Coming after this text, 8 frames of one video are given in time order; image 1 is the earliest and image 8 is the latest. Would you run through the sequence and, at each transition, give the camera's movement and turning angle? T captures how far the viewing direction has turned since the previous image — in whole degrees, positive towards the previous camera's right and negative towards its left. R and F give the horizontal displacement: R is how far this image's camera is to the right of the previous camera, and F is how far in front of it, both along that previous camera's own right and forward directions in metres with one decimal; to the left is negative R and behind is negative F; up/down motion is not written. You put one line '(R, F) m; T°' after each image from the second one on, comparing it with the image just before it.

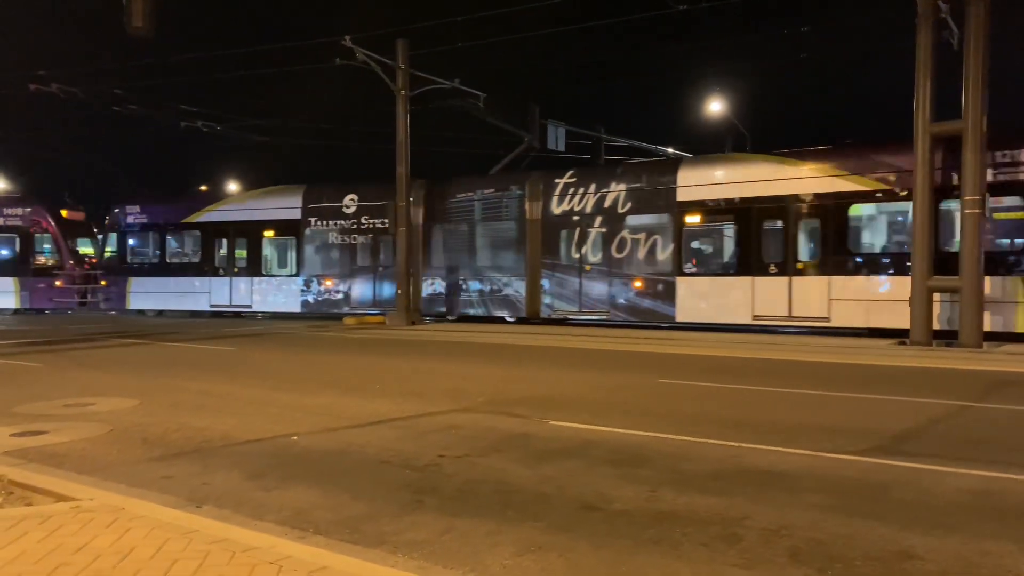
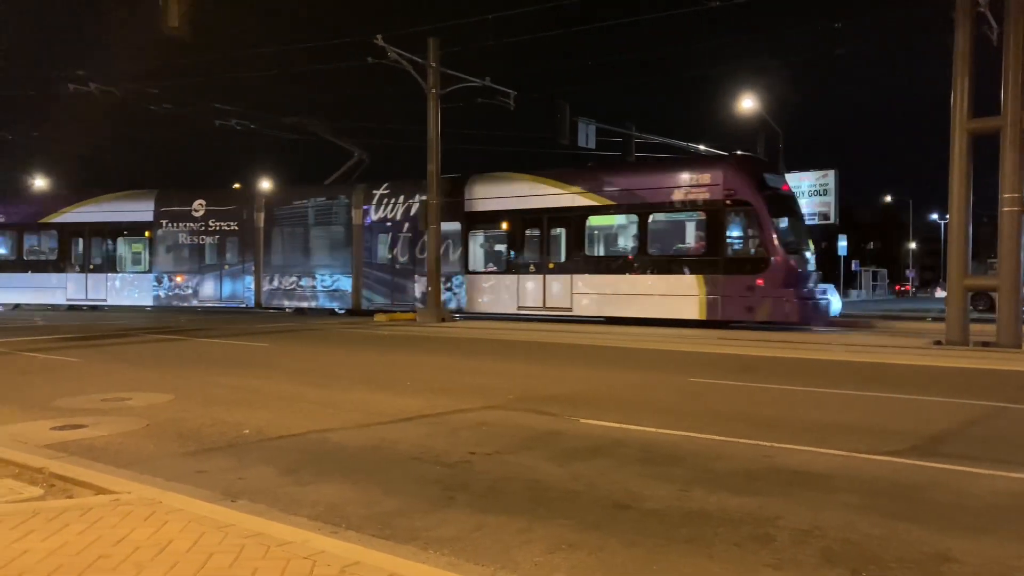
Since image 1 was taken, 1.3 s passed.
(0.0, 0.0) m; -2°
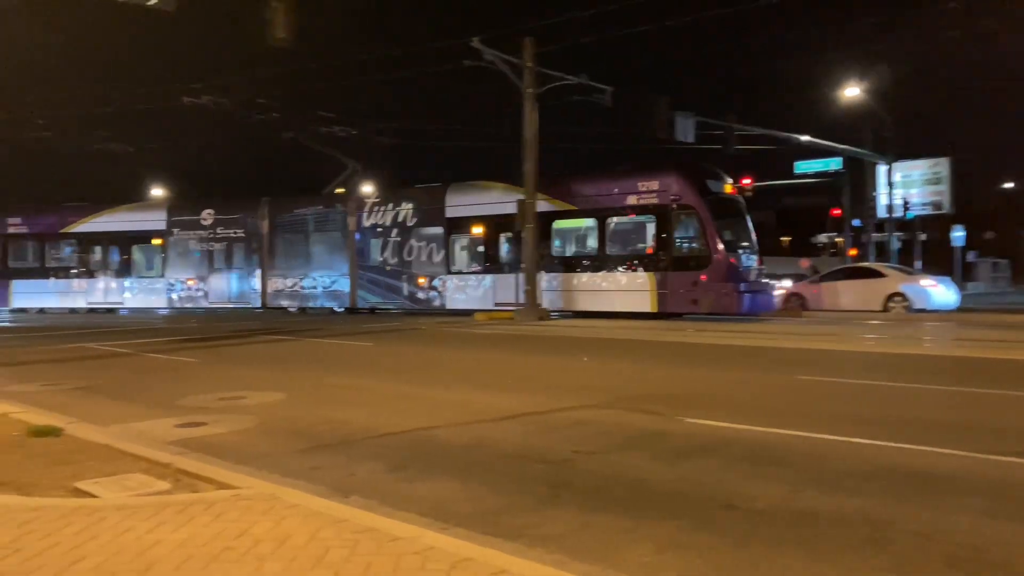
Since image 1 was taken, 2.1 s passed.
(-0.2, 0.0) m; -6°
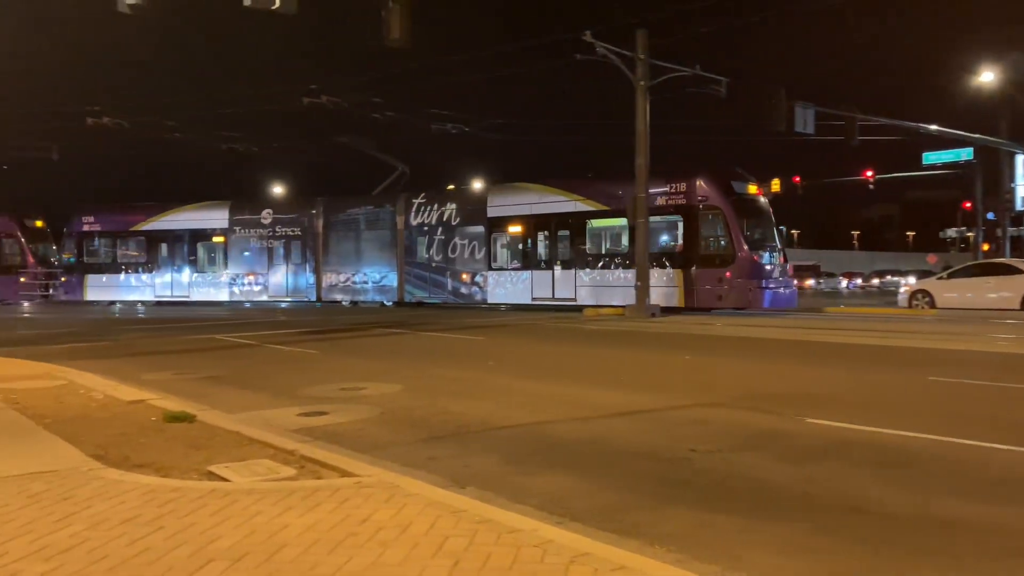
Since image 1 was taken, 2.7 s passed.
(-0.2, 0.0) m; -6°
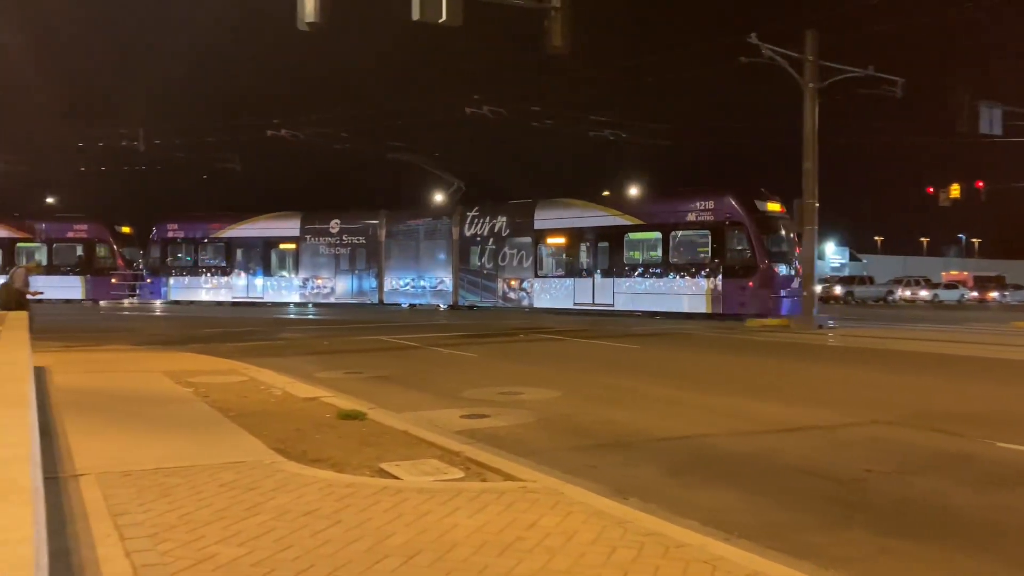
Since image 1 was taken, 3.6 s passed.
(-0.4, 0.0) m; -9°
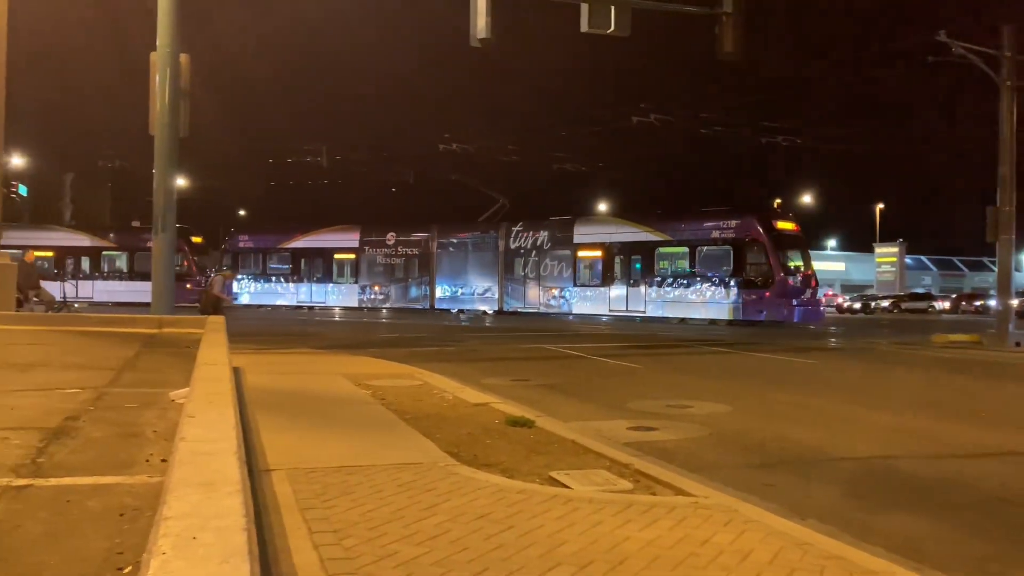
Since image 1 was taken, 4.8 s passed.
(-0.3, 0.0) m; -10°
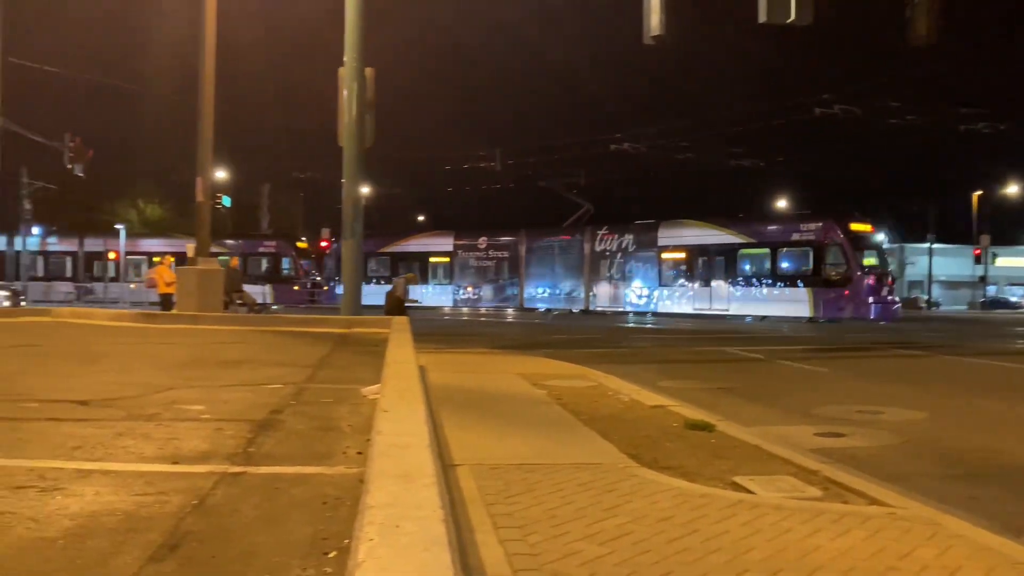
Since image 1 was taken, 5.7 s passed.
(-0.3, 0.0) m; -10°
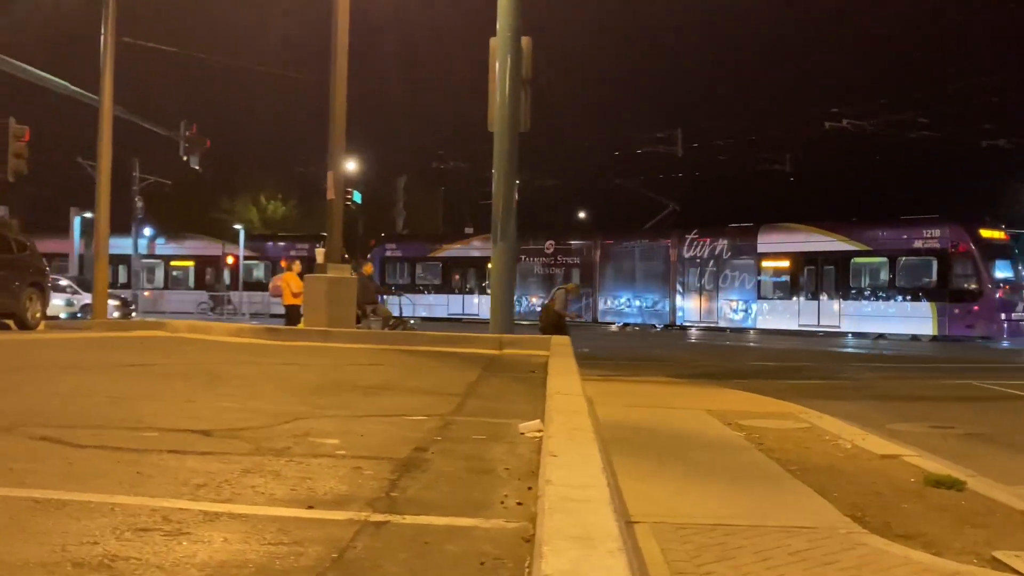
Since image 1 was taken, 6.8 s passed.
(-0.8, +2.0) m; -8°
